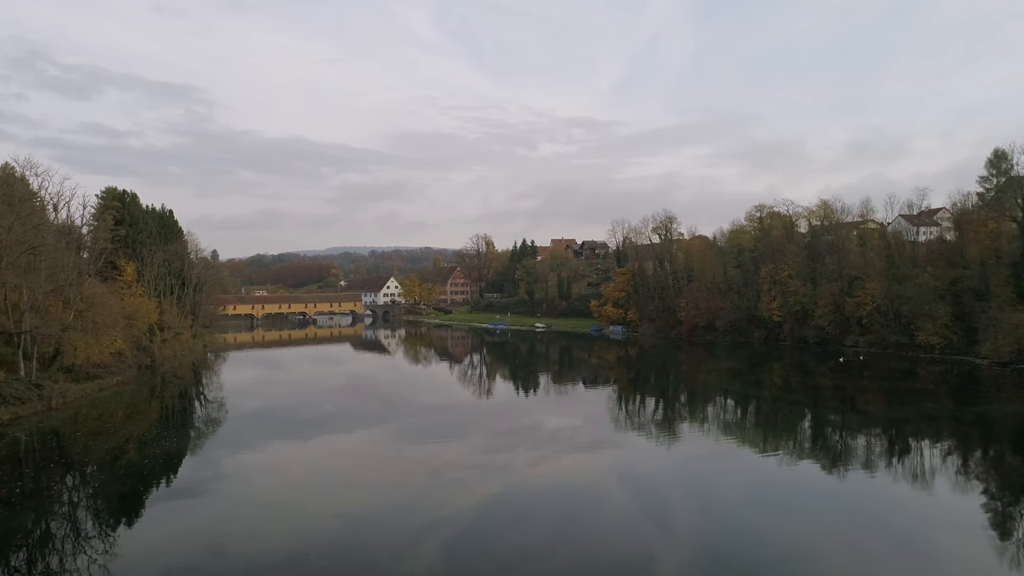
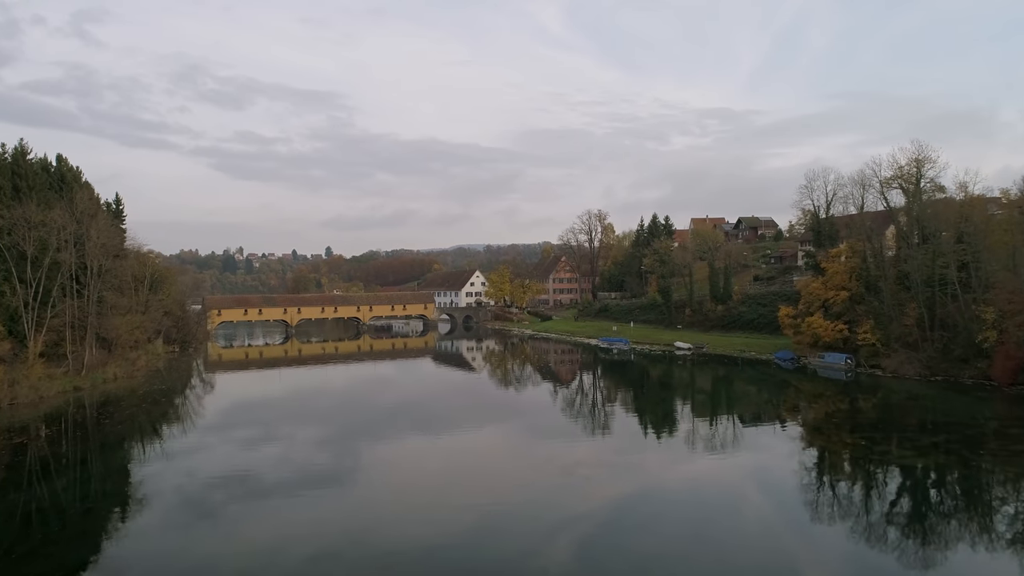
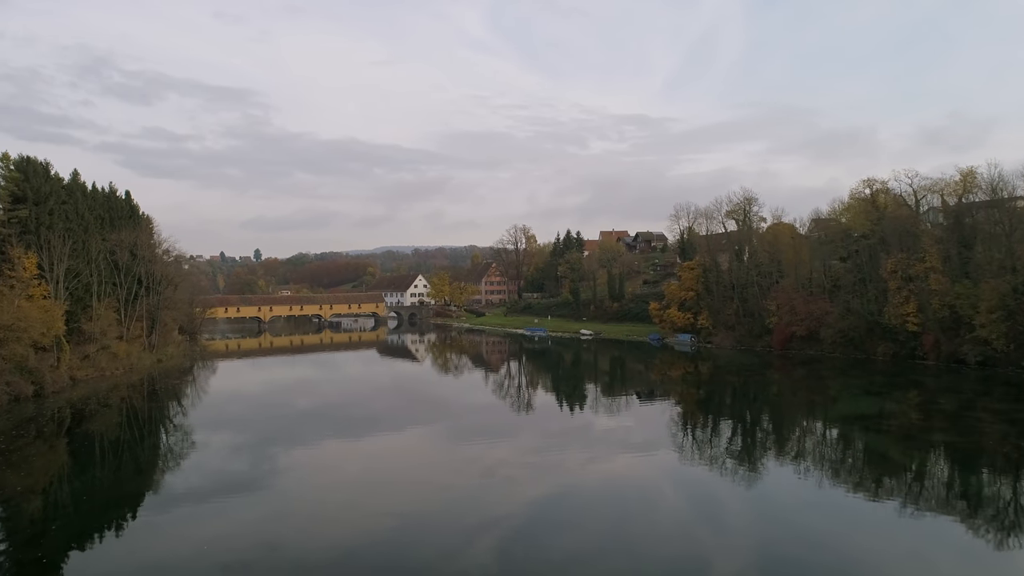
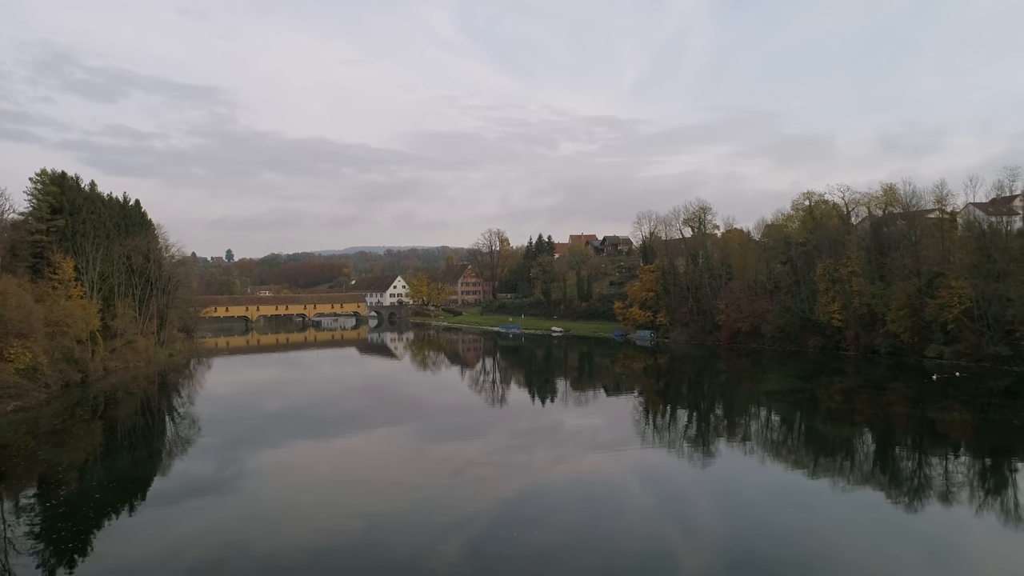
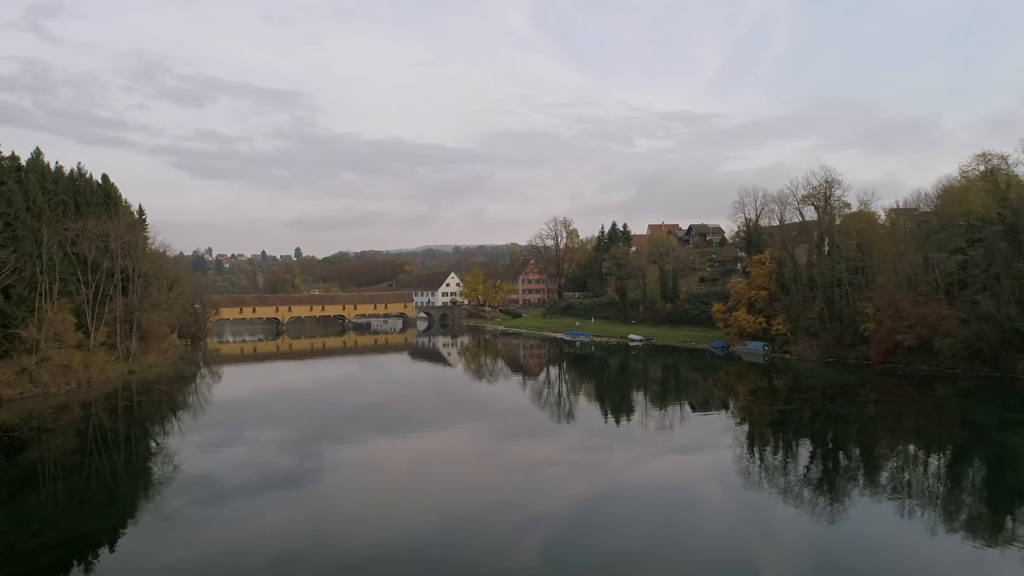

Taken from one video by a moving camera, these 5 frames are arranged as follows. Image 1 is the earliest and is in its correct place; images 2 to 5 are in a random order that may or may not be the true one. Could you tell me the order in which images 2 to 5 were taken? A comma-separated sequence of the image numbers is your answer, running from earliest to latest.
4, 3, 5, 2
